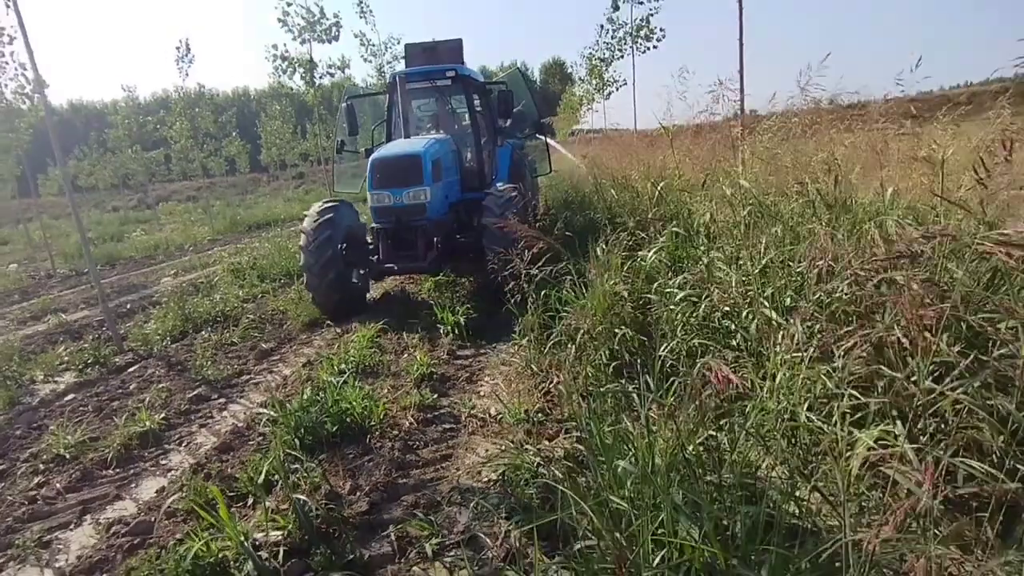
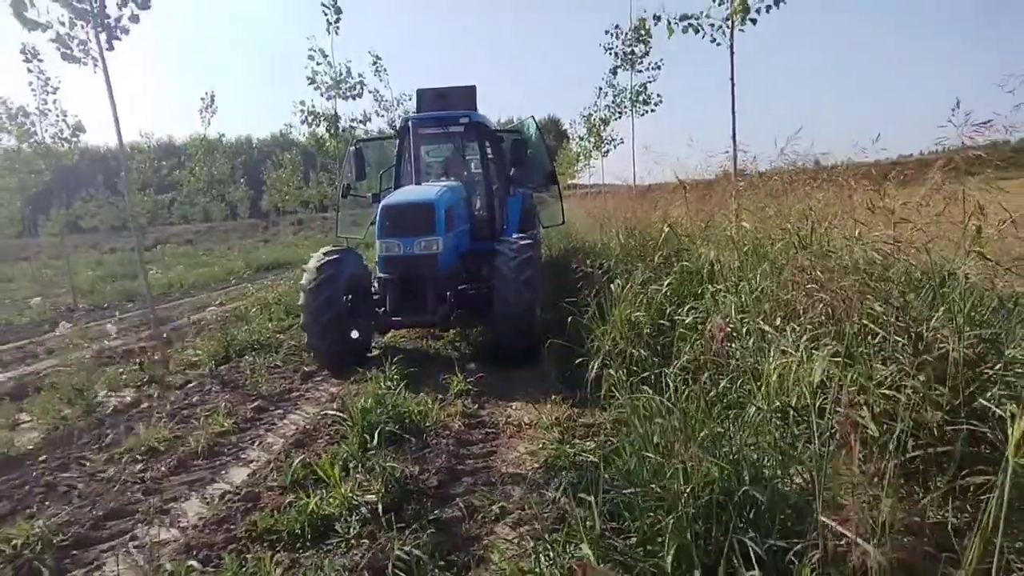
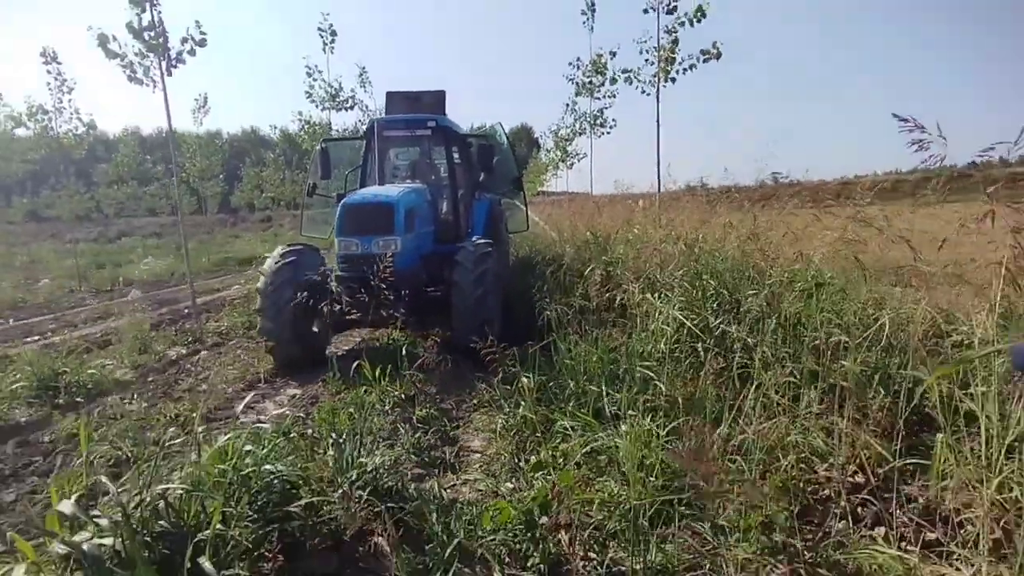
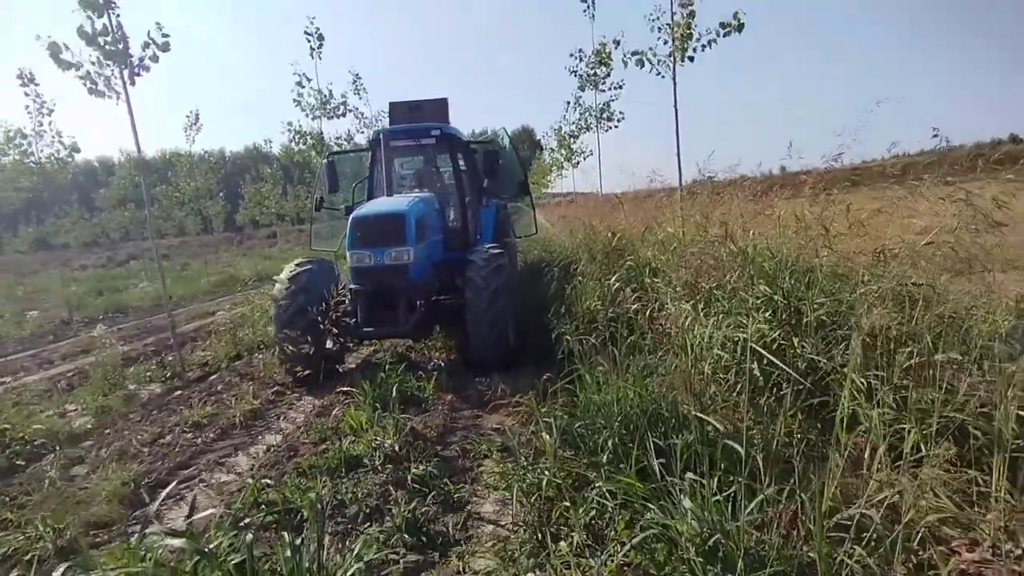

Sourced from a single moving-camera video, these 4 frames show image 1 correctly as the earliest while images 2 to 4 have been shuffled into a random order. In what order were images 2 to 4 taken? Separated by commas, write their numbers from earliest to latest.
2, 4, 3
